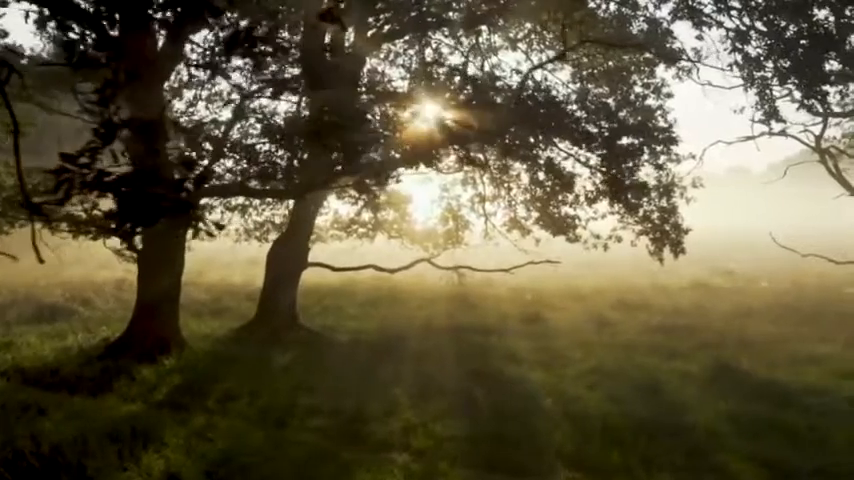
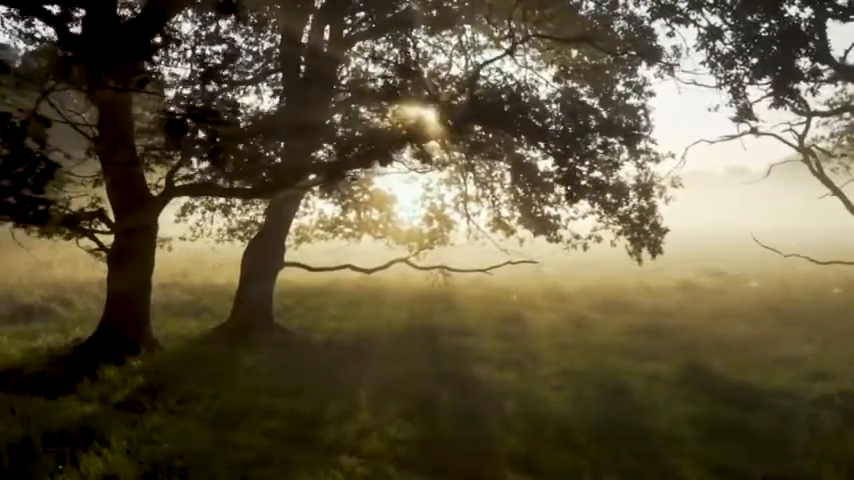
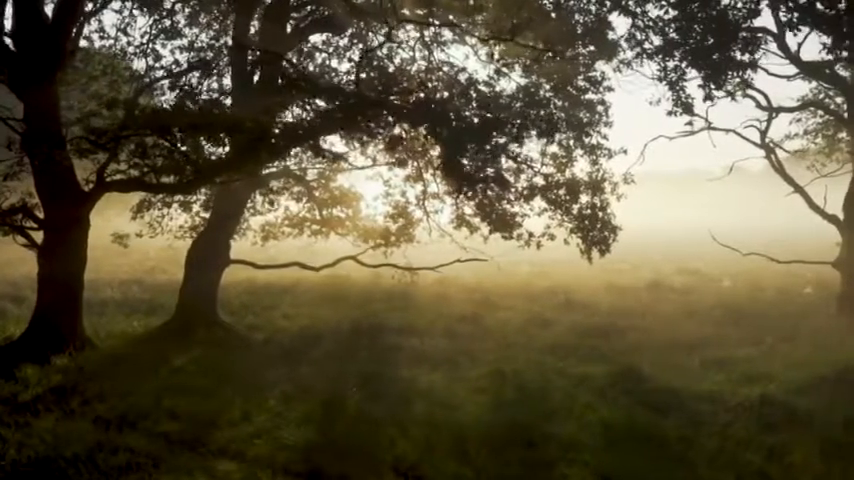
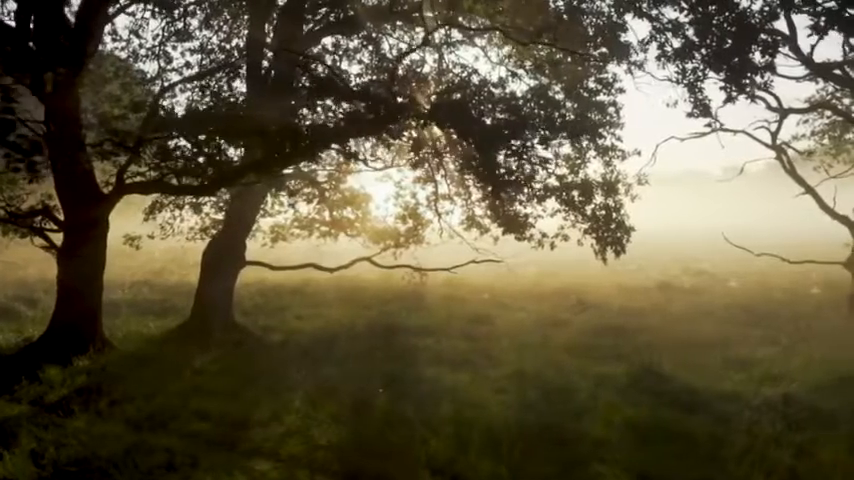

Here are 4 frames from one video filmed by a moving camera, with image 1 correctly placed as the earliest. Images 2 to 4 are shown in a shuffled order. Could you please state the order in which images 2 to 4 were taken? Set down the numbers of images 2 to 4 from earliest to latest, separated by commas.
2, 4, 3
